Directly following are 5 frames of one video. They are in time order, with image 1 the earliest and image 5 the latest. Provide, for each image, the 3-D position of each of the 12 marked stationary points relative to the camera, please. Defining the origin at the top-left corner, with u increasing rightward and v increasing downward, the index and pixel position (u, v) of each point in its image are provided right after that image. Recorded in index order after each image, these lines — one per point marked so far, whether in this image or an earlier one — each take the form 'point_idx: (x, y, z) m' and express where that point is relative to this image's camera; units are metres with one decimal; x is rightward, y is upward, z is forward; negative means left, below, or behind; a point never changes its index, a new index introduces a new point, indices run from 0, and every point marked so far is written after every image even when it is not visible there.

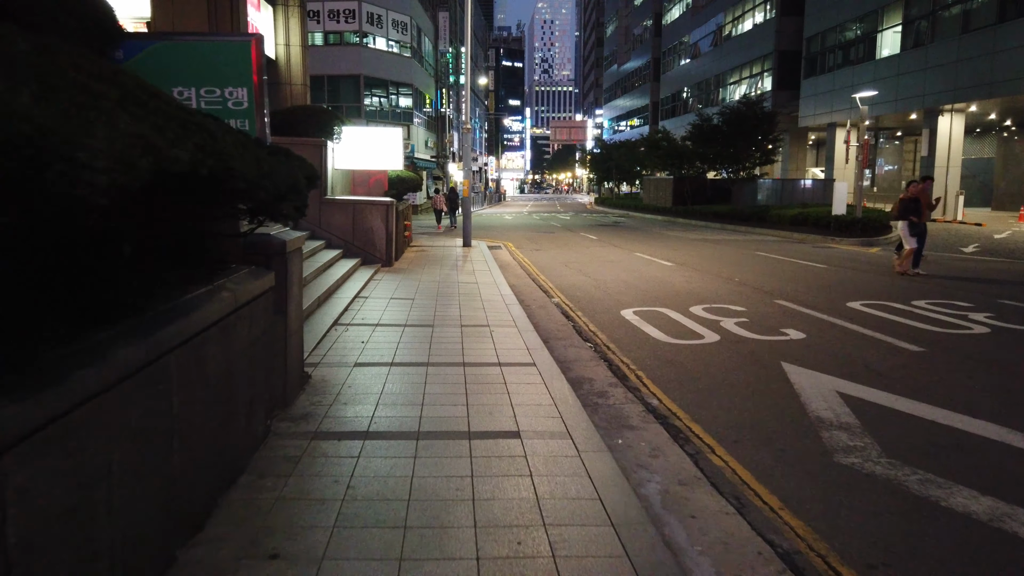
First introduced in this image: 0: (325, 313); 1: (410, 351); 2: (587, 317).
0: (-2.3, -0.4, +9.2) m
1: (-1.0, -0.6, +7.8) m
2: (+1.0, -0.4, +10.6) m
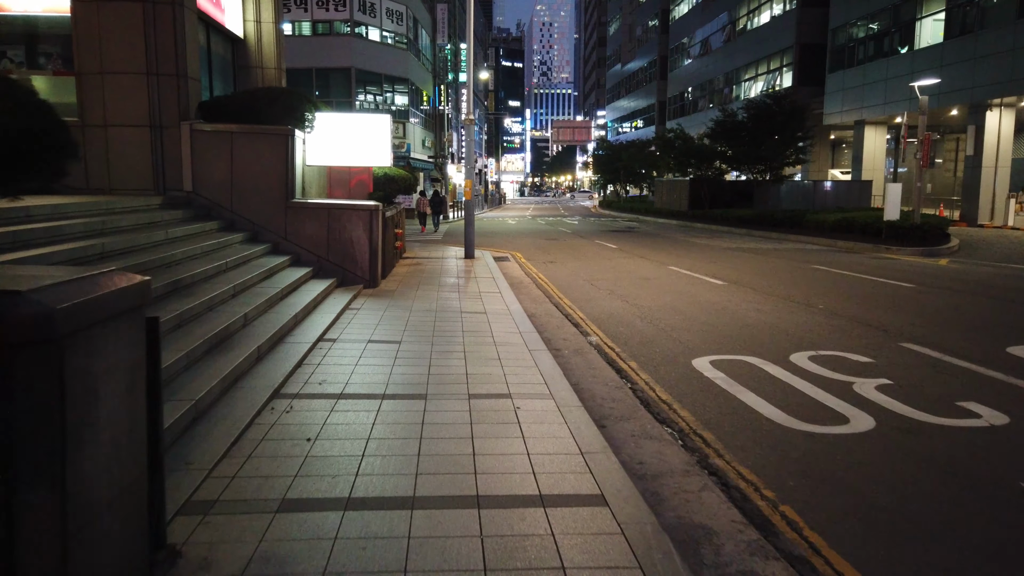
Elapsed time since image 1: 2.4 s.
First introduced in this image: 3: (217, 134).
0: (-2.0, -0.8, +6.0) m
1: (-0.7, -1.0, +4.6) m
2: (+1.3, -0.8, +7.4) m
3: (-4.6, +2.4, +12.0) m
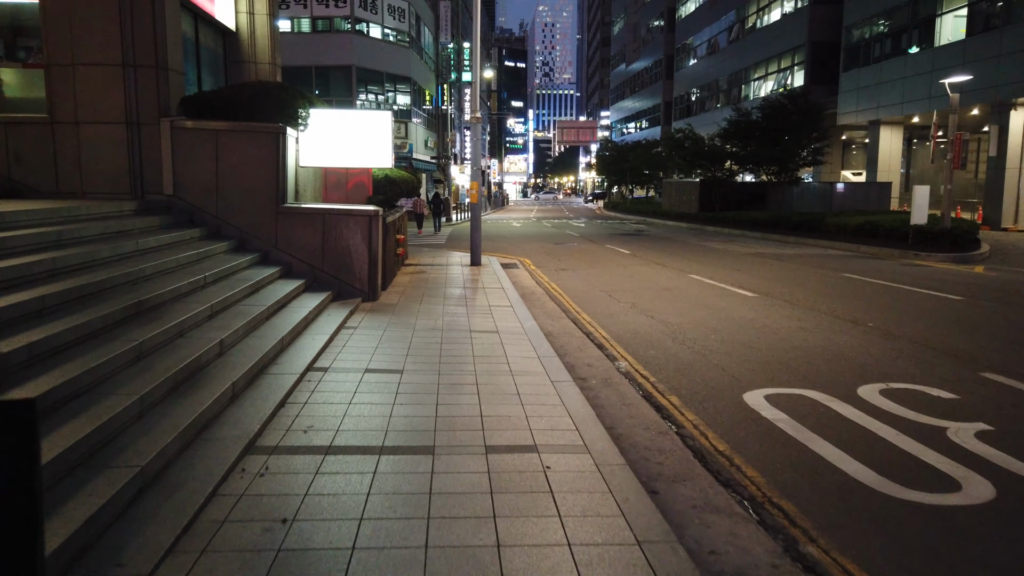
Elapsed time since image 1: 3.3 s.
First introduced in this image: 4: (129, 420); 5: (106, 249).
0: (-1.9, -1.0, +4.9) m
1: (-0.6, -1.2, +3.5) m
2: (+1.5, -1.0, +6.2) m
3: (-4.4, +2.2, +10.9) m
4: (-2.3, -0.8, +4.7) m
5: (-4.0, +0.4, +7.6) m
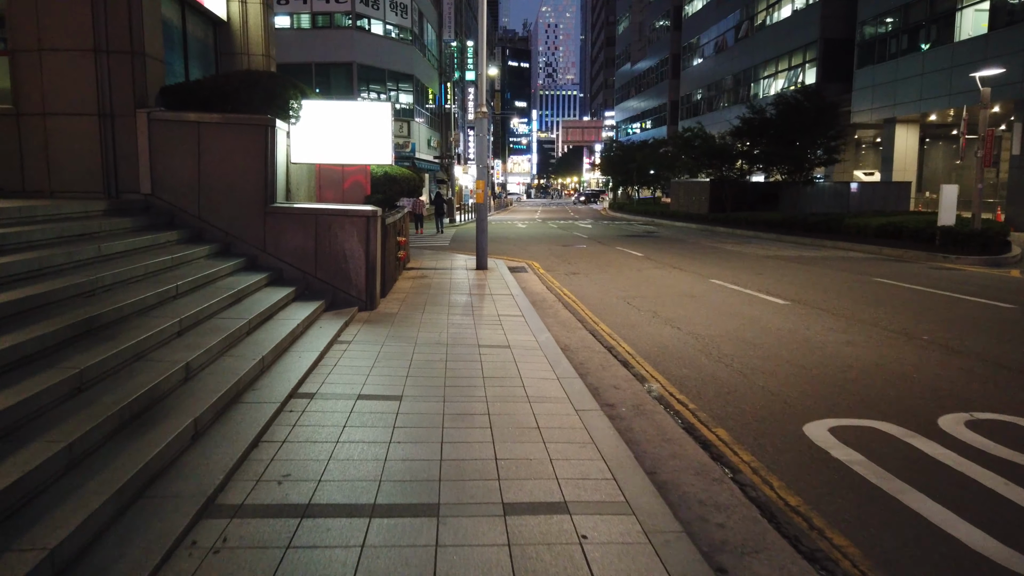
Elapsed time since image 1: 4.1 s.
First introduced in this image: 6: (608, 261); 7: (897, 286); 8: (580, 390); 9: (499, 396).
0: (-1.7, -1.1, +3.9) m
1: (-0.5, -1.3, +2.5) m
2: (+1.6, -1.1, +5.2) m
3: (-4.2, +2.1, +9.9) m
4: (-2.2, -0.9, +3.7) m
5: (-3.8, +0.3, +6.6) m
6: (+2.4, +0.7, +19.3) m
7: (+6.7, 0.0, +13.6) m
8: (+0.6, -0.9, +6.5) m
9: (-0.1, -0.9, +6.2) m
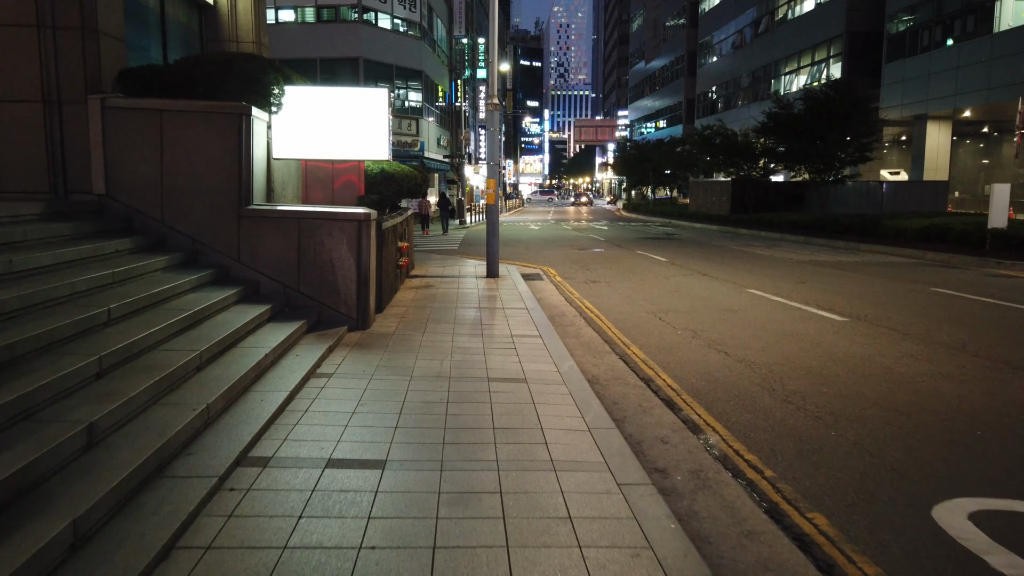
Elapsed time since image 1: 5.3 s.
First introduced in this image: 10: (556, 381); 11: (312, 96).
0: (-1.7, -1.2, +2.4) m
1: (-0.4, -1.5, +1.0) m
2: (+1.7, -1.3, +3.7) m
3: (-4.1, +1.9, +8.5) m
4: (-2.1, -1.1, +2.2) m
5: (-3.7, +0.1, +5.1) m
6: (+2.7, +0.5, +17.7) m
7: (+7.0, -0.2, +12.0) m
8: (+0.7, -1.0, +5.0) m
9: (0.0, -1.0, +4.7) m
10: (+0.4, -0.8, +6.8) m
11: (-2.6, +2.5, +10.3) m
